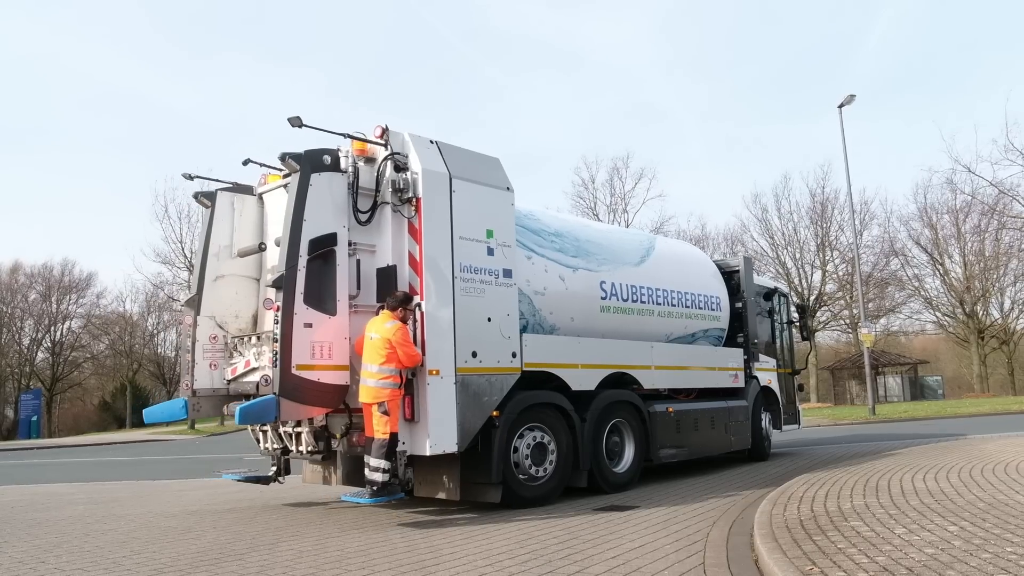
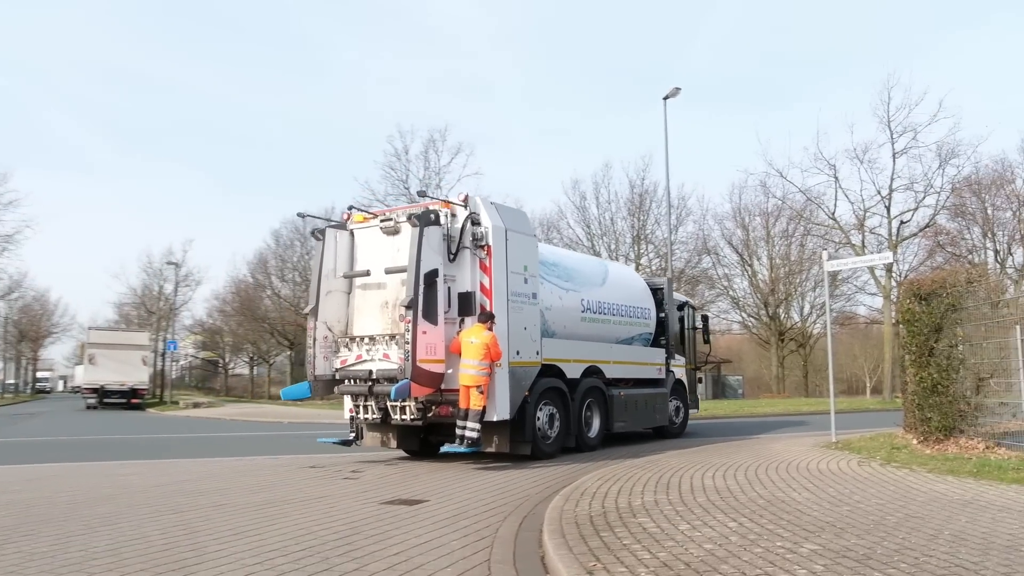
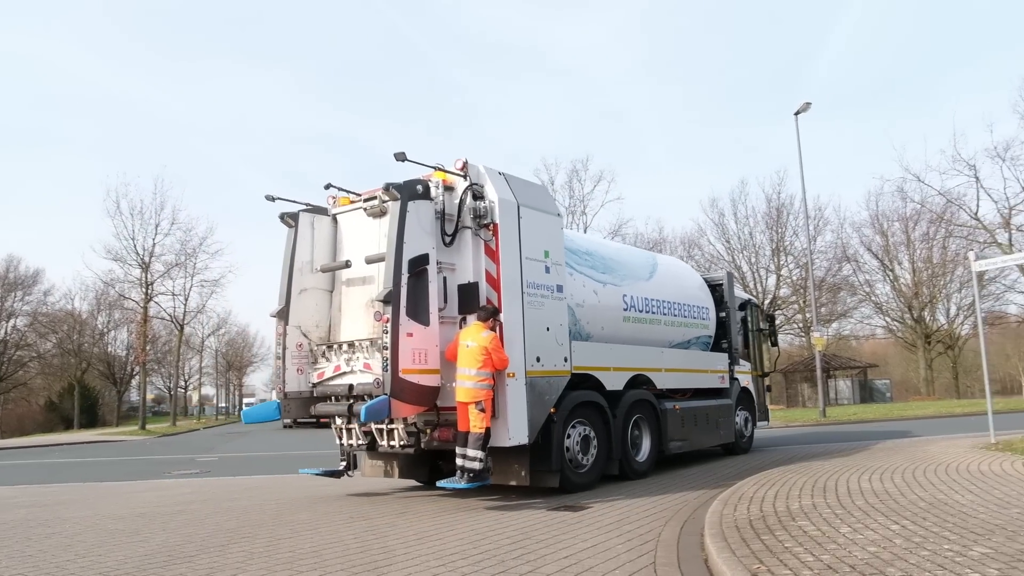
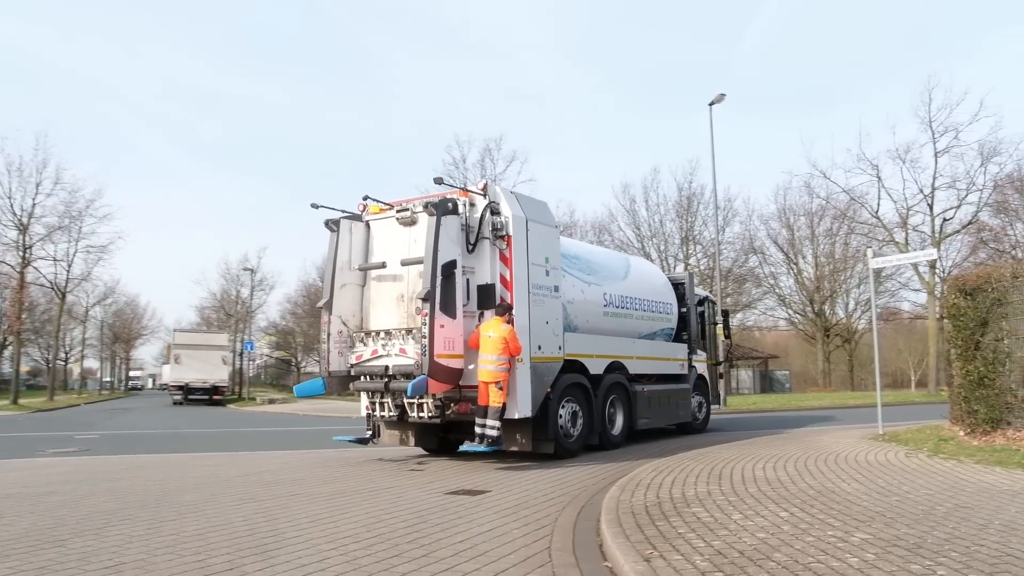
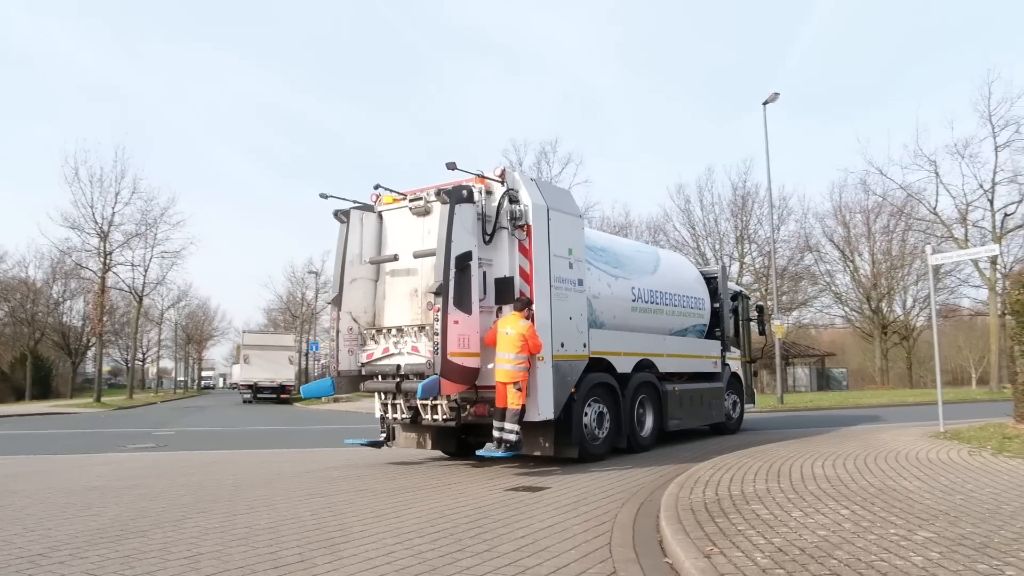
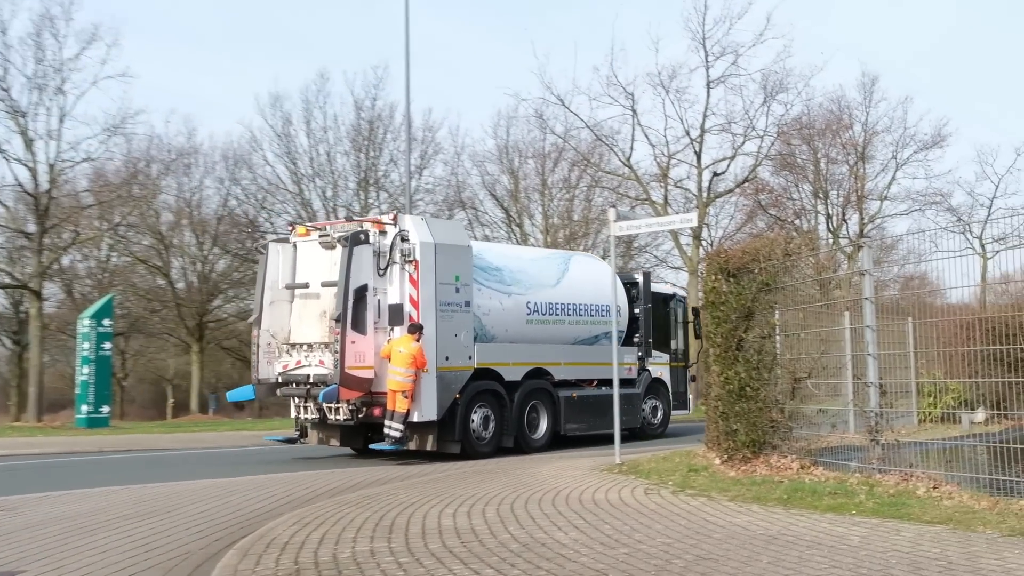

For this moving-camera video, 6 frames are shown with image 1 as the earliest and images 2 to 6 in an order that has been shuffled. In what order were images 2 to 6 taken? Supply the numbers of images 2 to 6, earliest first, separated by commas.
3, 5, 4, 2, 6
